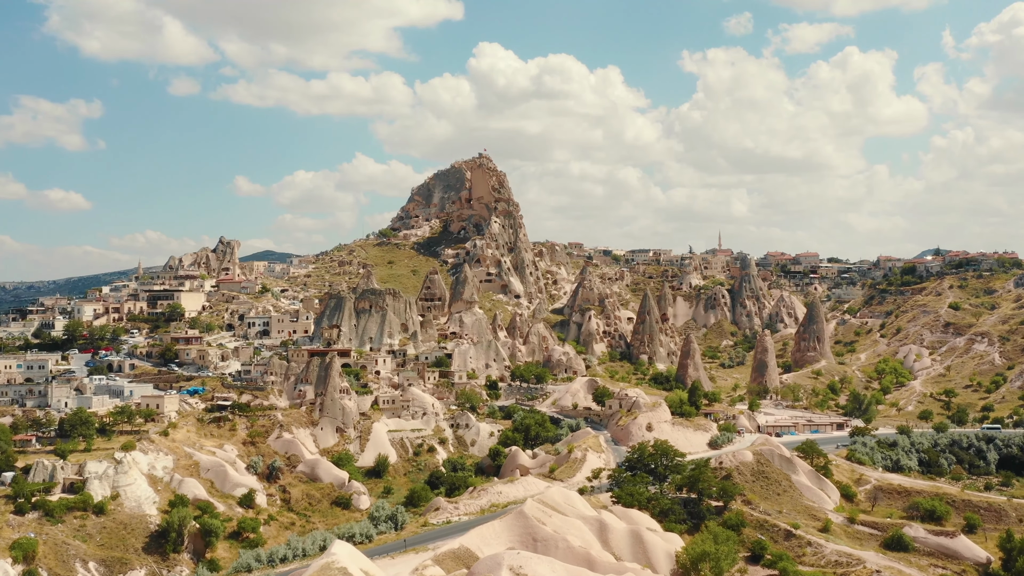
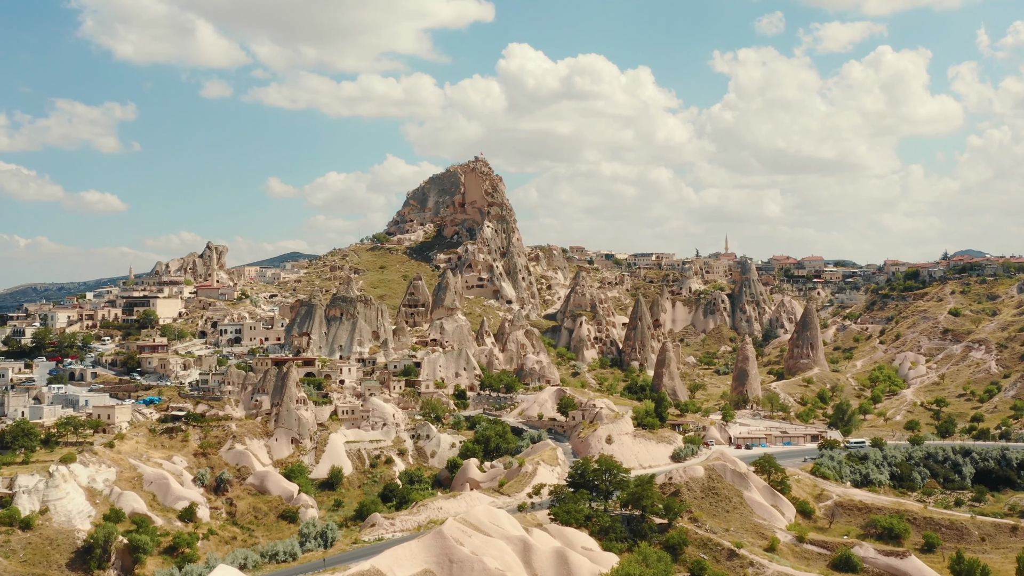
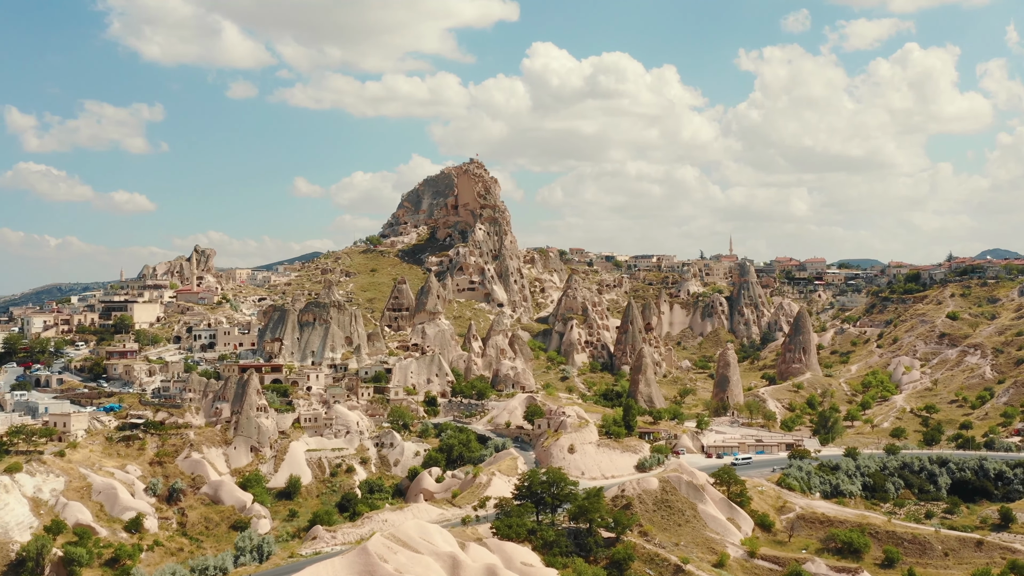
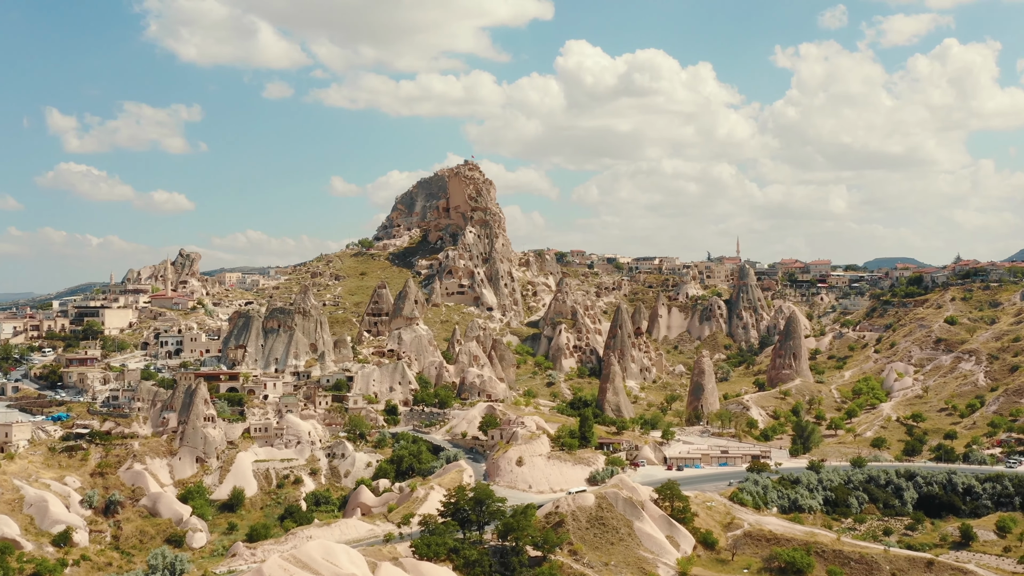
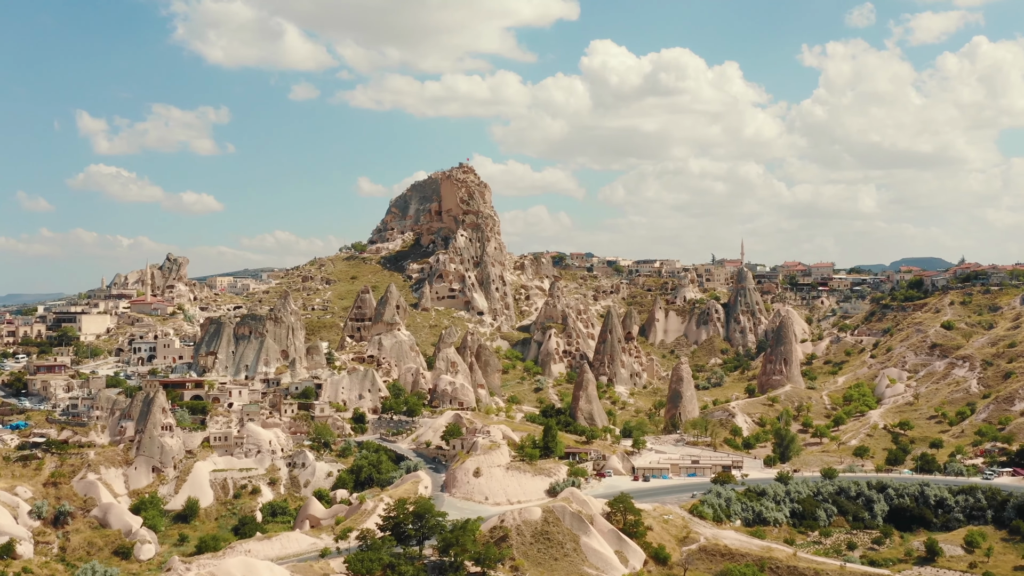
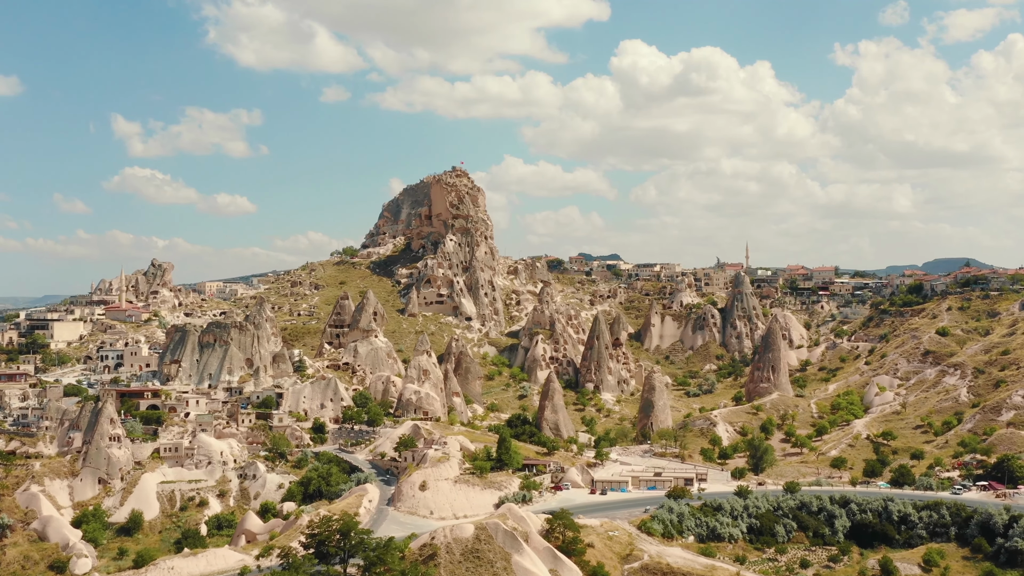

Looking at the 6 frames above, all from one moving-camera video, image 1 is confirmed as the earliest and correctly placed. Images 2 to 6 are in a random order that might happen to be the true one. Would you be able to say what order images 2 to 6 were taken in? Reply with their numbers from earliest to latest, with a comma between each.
2, 3, 4, 5, 6
